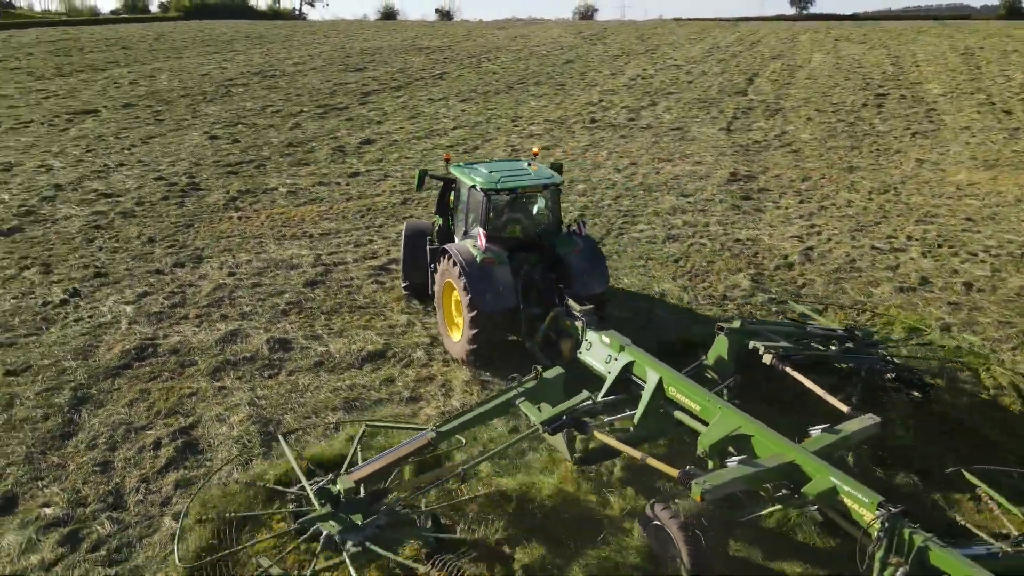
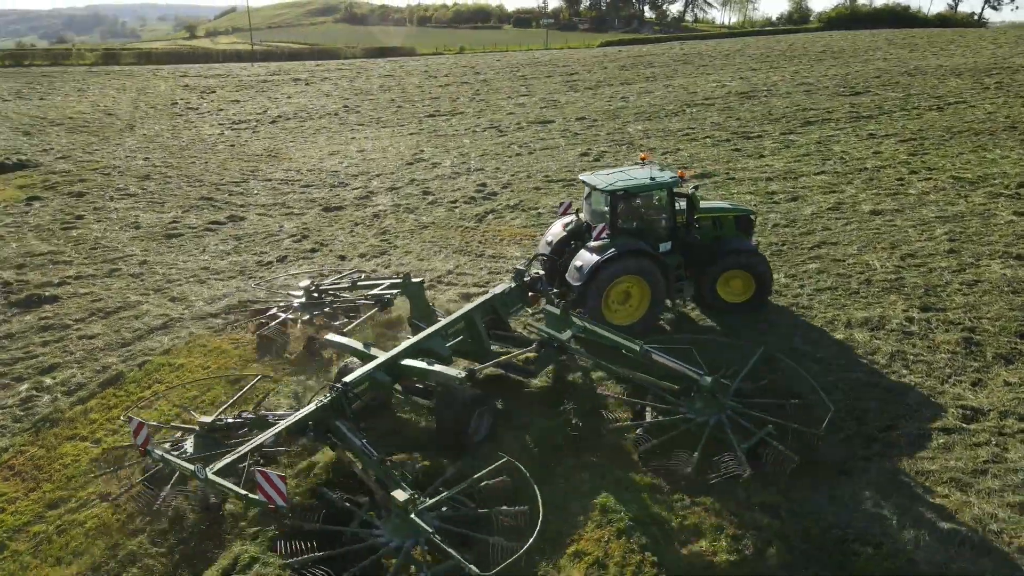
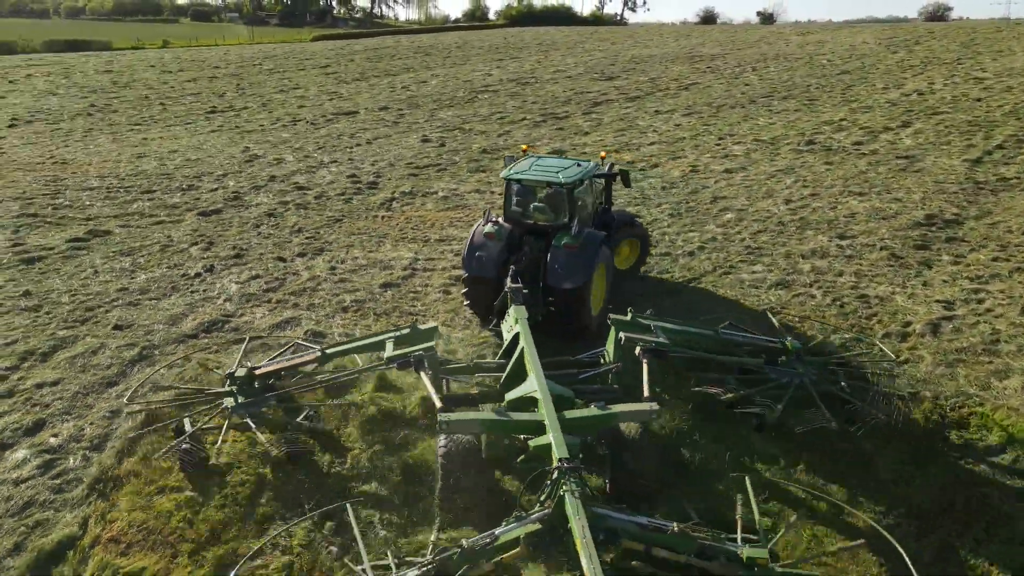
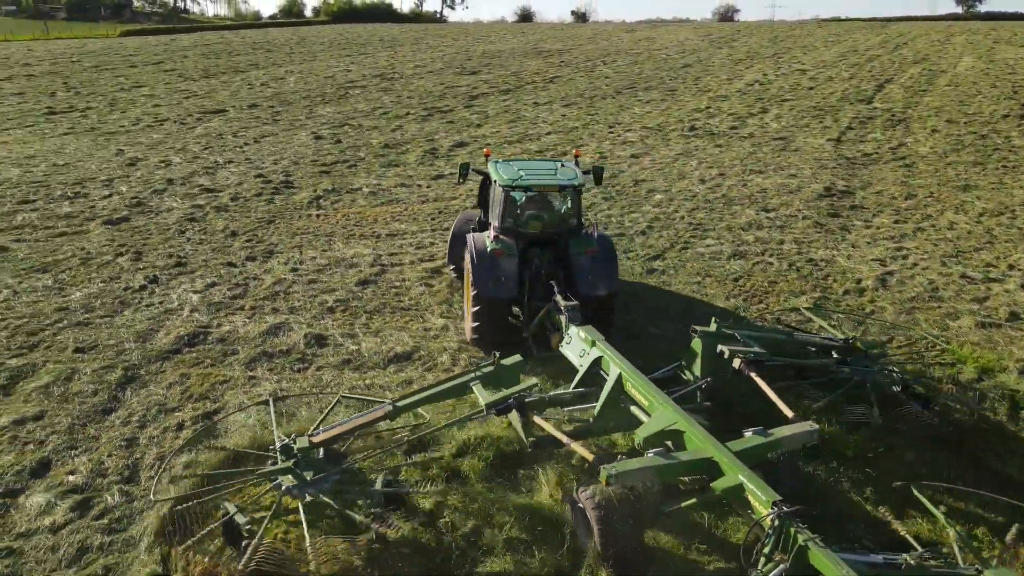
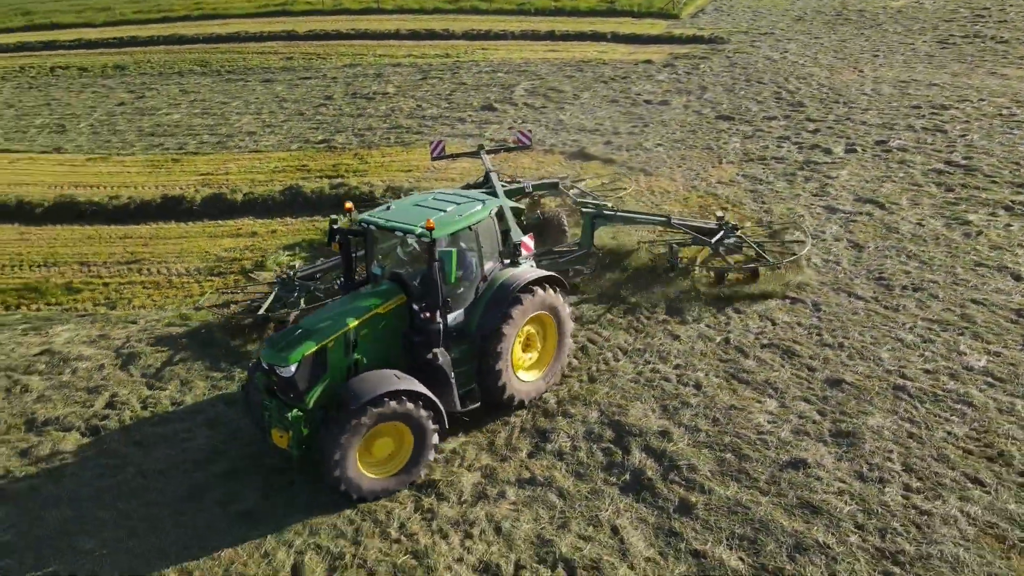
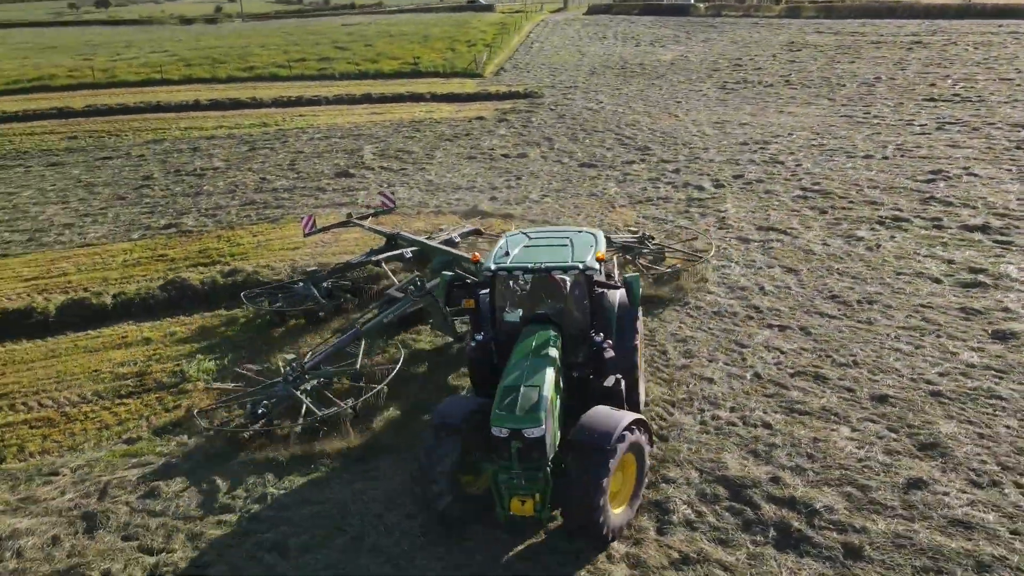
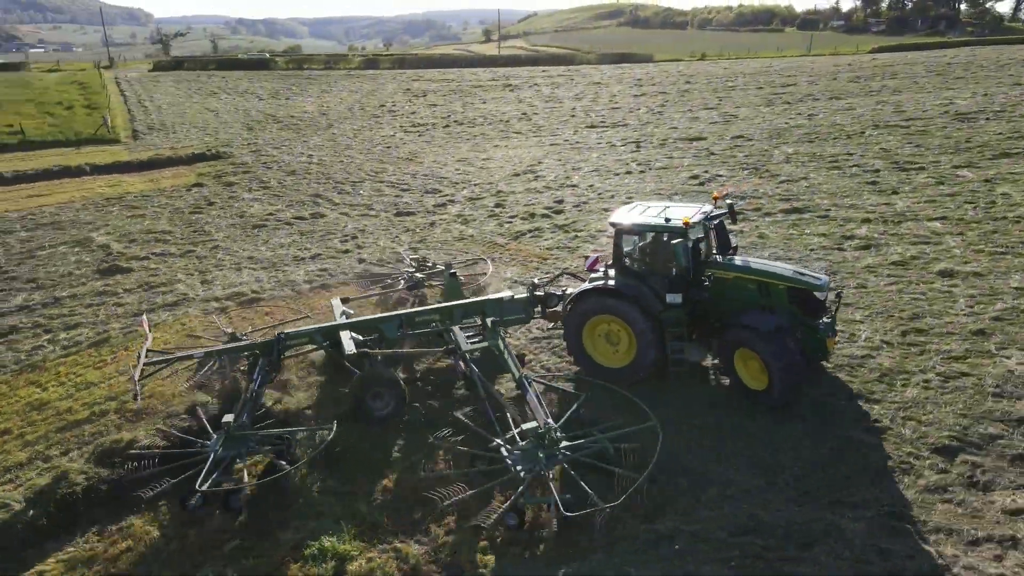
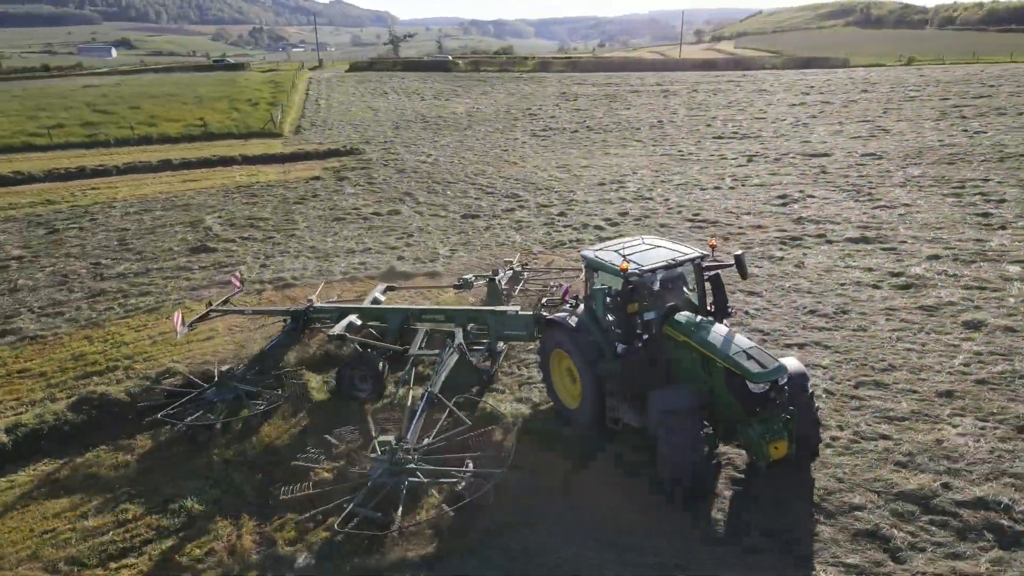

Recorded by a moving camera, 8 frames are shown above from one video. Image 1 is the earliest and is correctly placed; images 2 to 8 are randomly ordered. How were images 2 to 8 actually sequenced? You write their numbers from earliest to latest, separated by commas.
4, 3, 2, 7, 8, 6, 5
